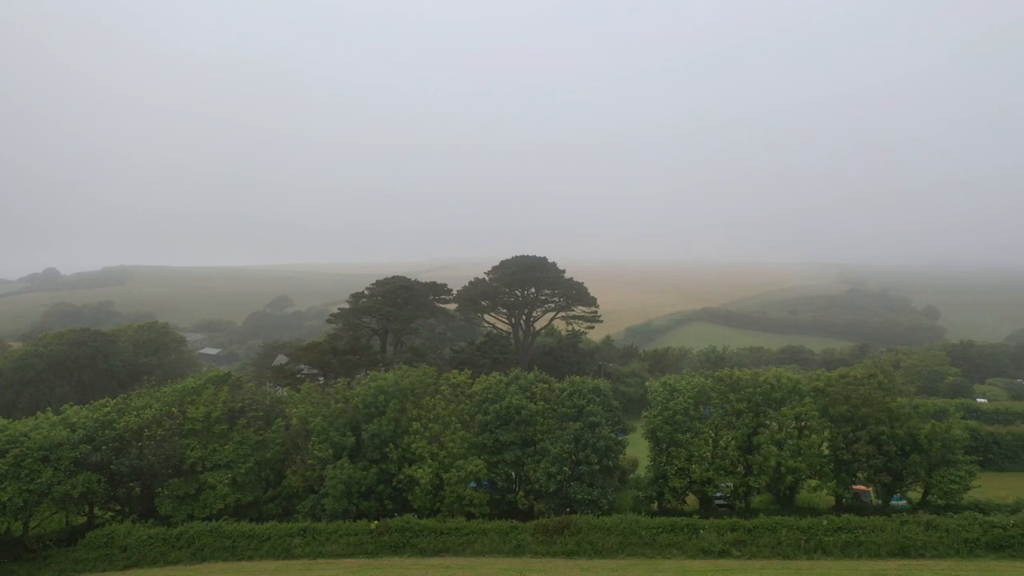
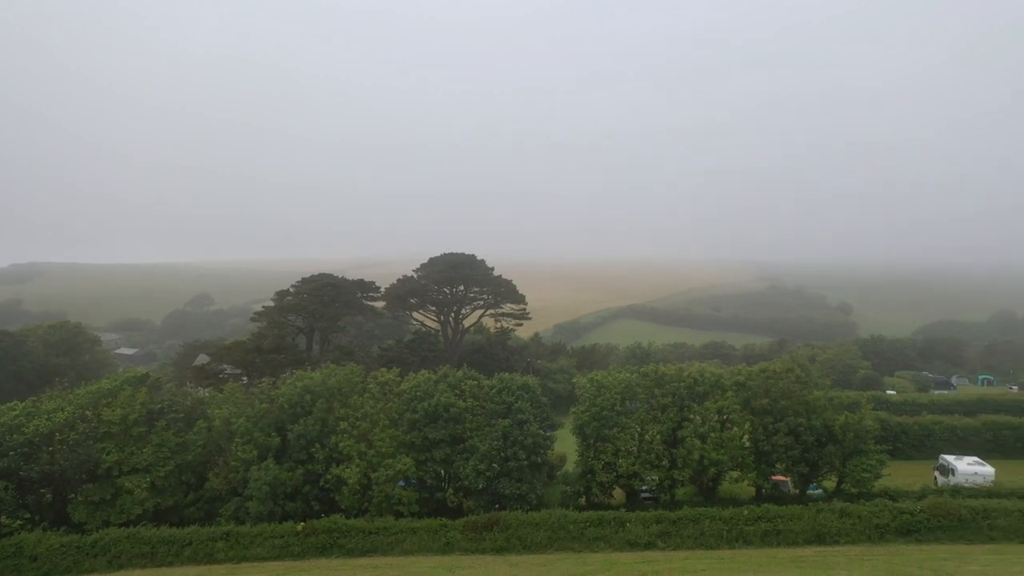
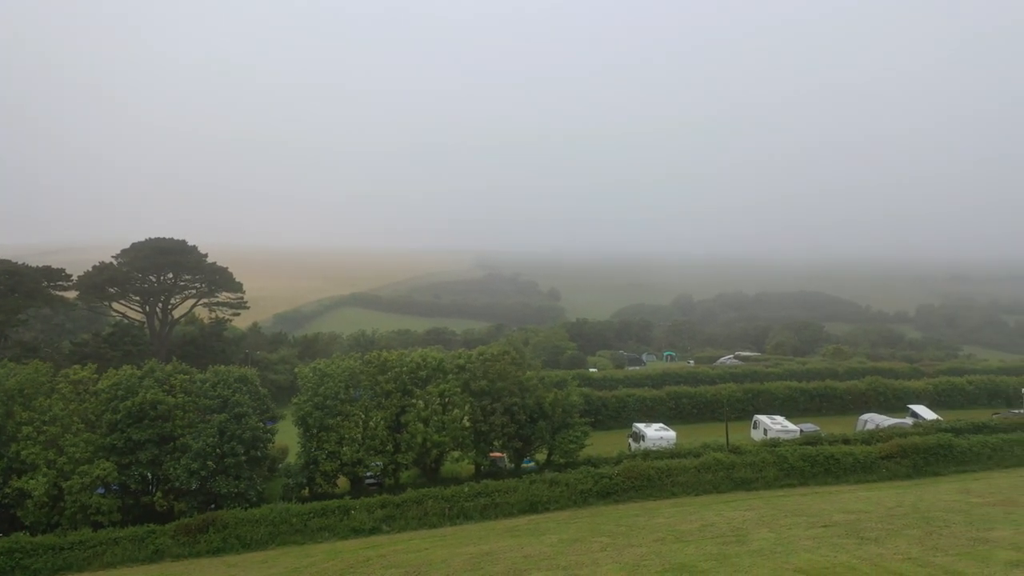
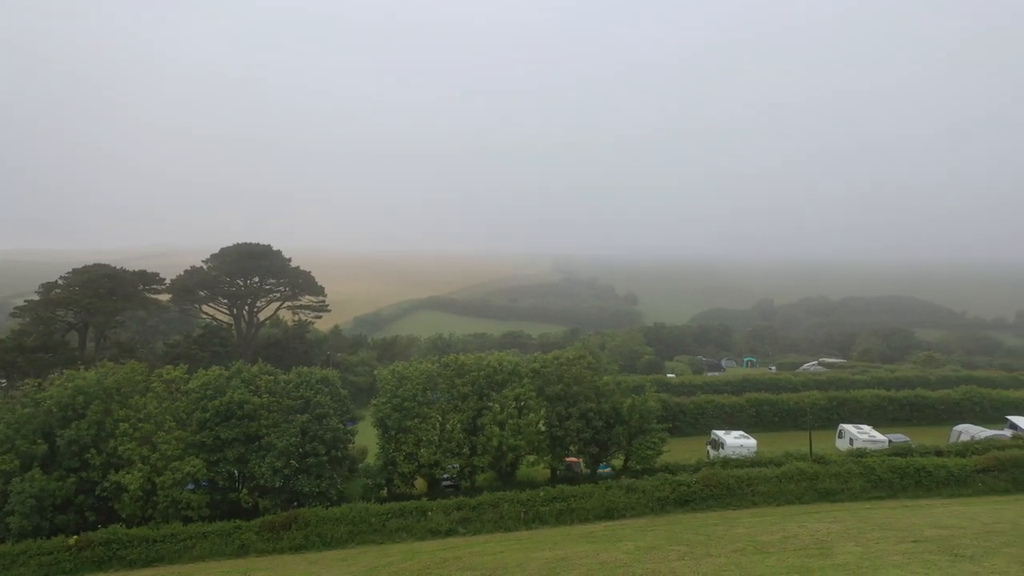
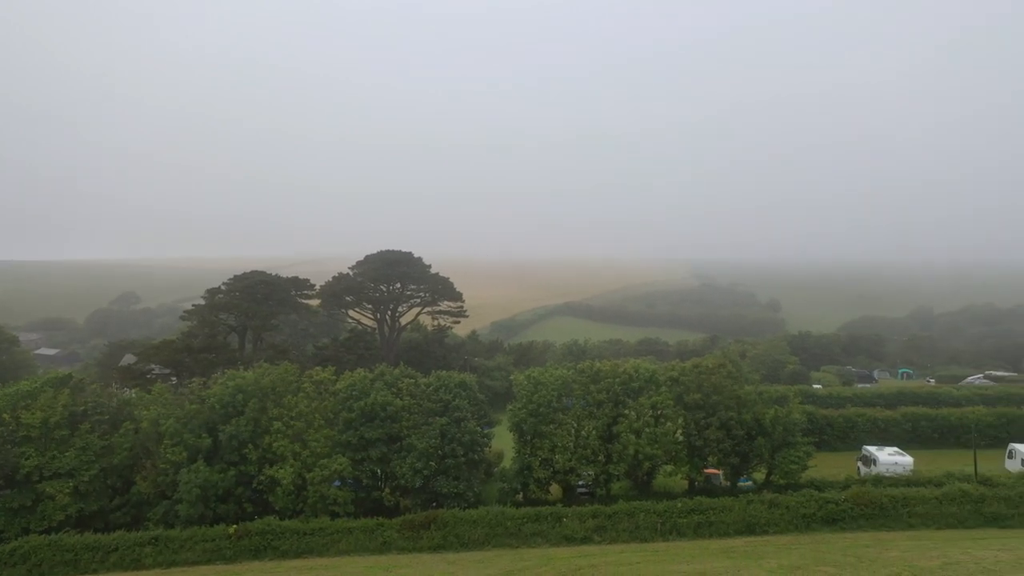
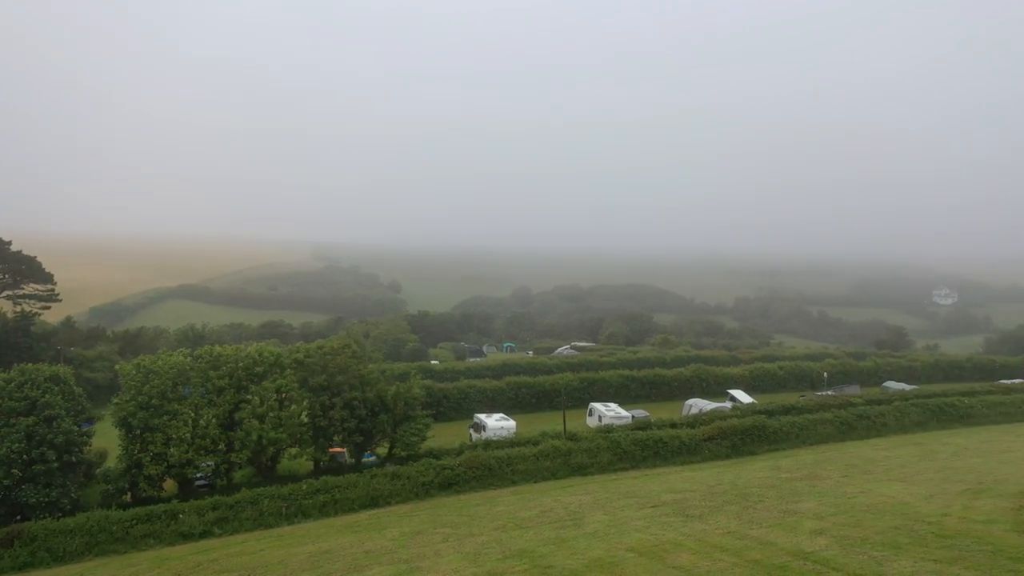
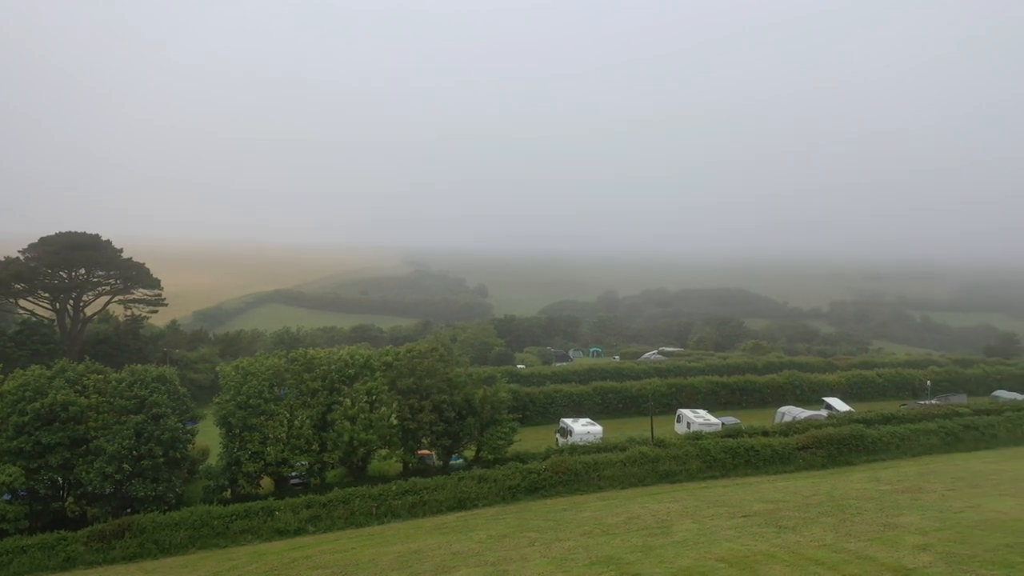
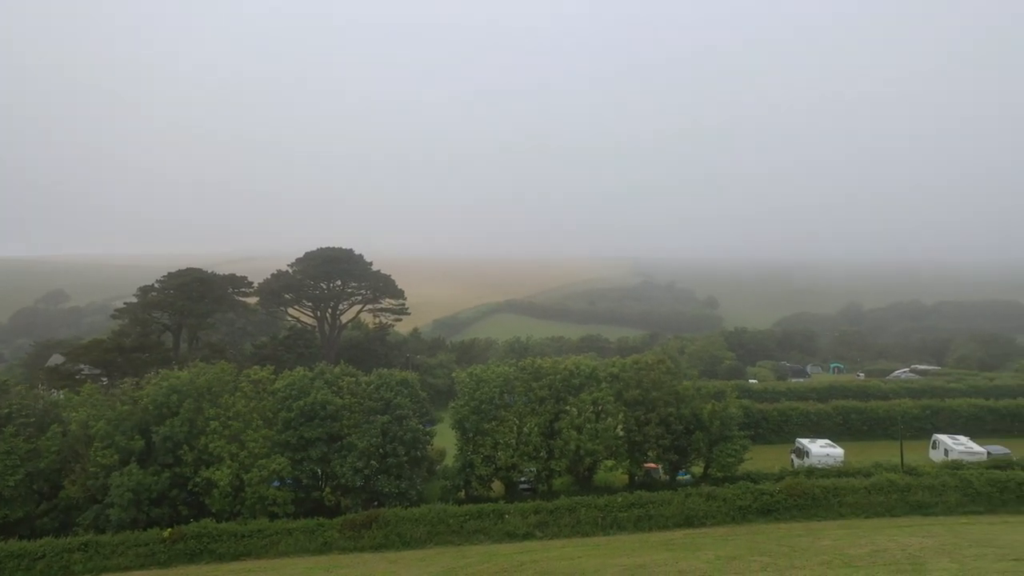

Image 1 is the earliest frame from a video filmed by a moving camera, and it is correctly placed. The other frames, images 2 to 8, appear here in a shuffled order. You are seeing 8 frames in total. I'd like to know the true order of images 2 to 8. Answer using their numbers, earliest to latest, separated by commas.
2, 5, 8, 4, 3, 7, 6
